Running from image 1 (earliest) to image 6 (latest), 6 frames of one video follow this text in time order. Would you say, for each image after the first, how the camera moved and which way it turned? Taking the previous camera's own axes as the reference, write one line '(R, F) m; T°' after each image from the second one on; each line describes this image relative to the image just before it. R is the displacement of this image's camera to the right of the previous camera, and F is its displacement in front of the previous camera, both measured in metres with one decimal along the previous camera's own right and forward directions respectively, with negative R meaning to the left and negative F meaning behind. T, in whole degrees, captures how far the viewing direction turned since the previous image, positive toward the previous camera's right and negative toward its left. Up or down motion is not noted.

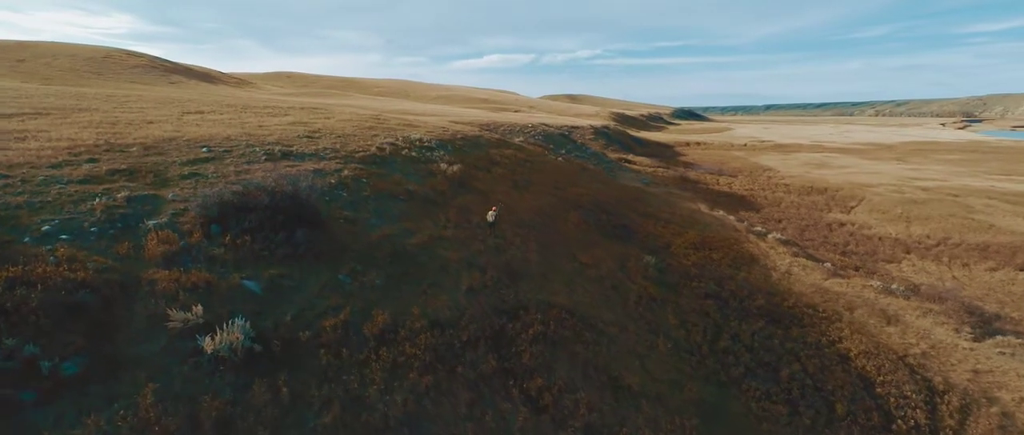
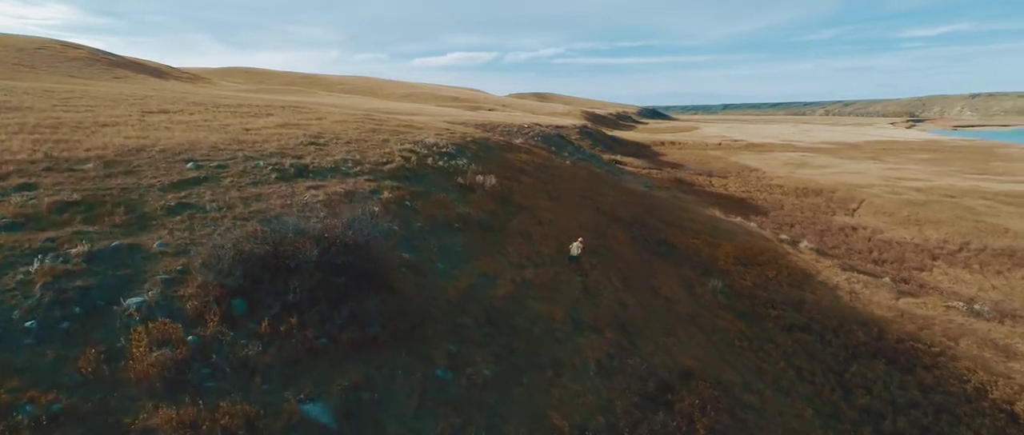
(-3.5, +4.0) m; +4°
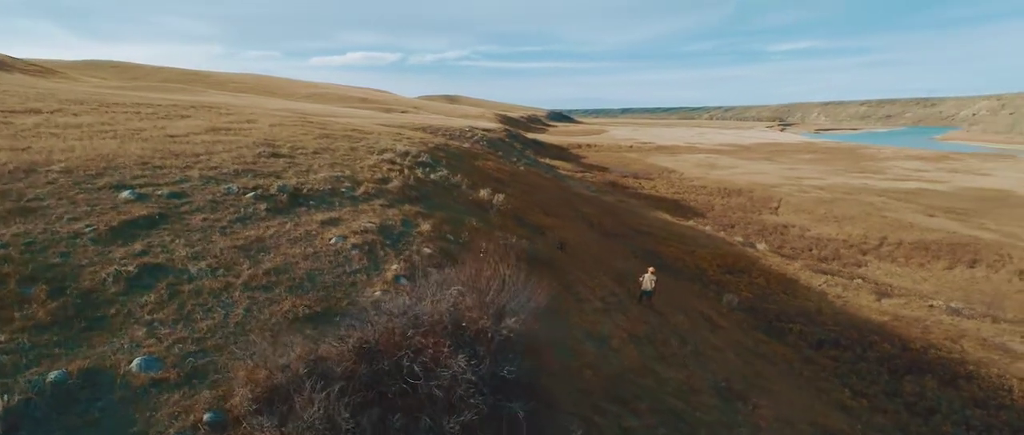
(-3.5, +3.3) m; +11°
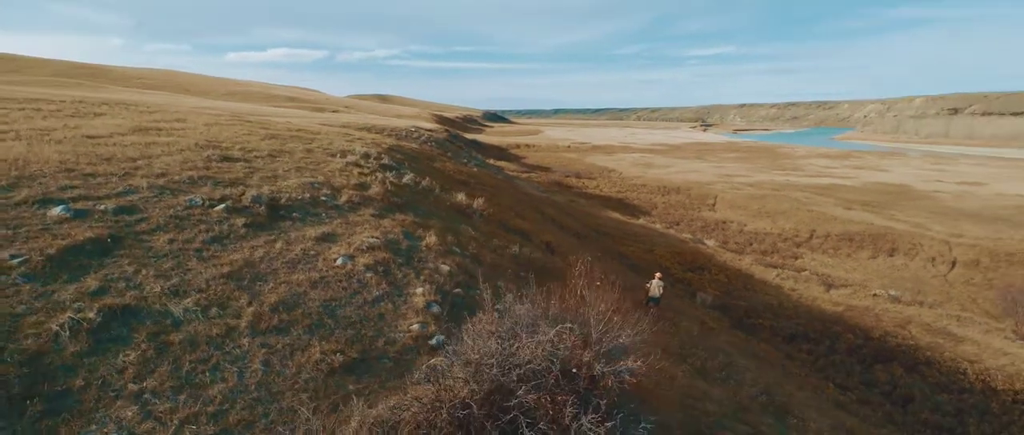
(-1.4, +1.1) m; +8°
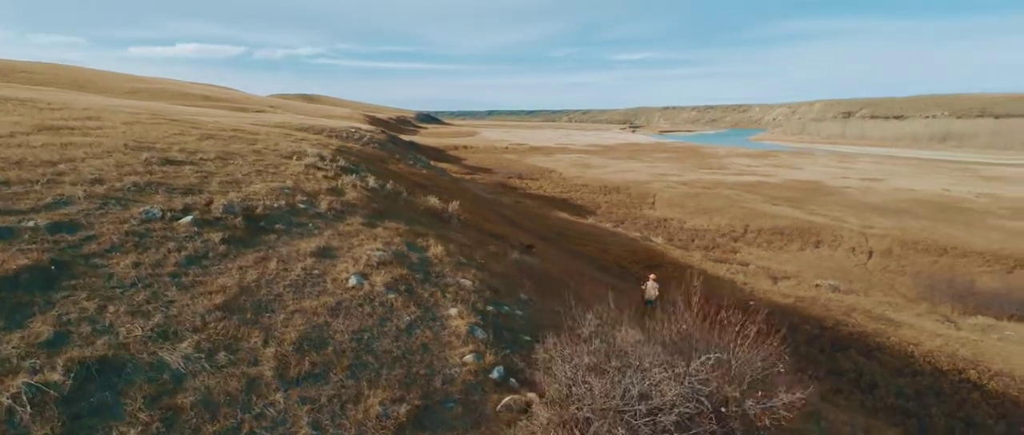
(-1.3, +0.9) m; +8°
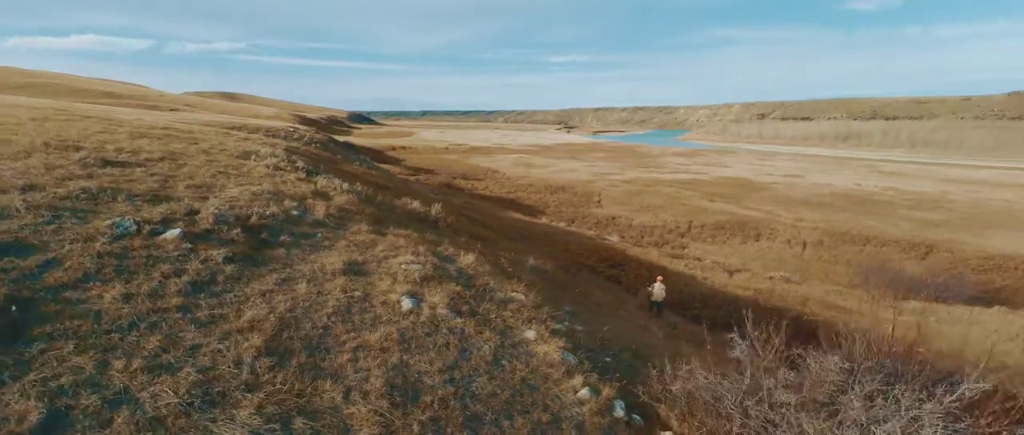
(-1.4, +0.9) m; +7°
